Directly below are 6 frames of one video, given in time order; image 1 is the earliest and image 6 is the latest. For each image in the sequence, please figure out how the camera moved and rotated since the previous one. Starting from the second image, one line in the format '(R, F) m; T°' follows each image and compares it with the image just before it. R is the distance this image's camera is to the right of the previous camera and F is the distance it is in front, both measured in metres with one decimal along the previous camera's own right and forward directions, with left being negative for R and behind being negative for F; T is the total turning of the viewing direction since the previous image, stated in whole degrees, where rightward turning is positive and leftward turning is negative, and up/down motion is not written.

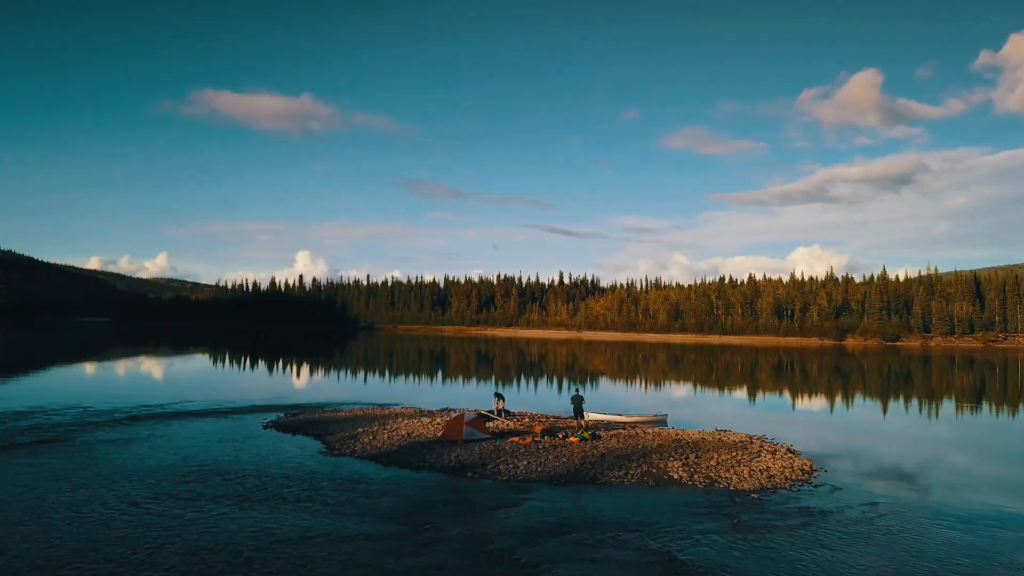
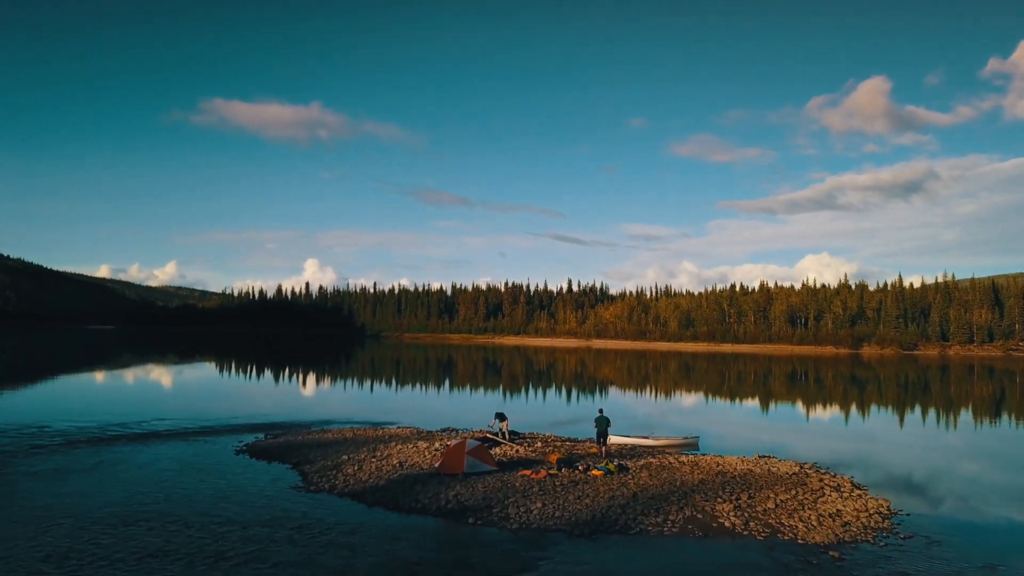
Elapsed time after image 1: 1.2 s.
(0.0, +1.1) m; -1°
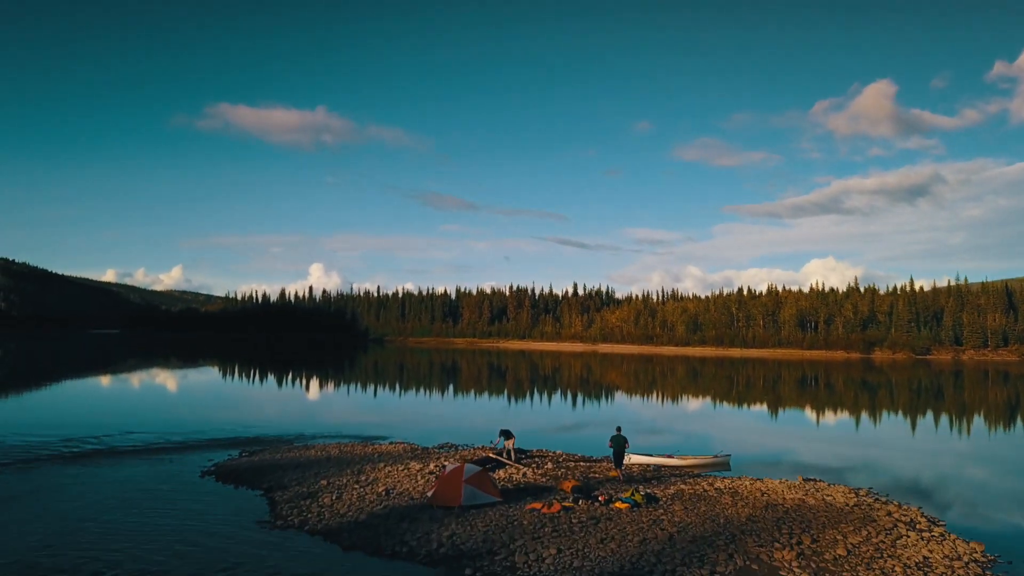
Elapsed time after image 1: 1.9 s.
(0.0, +0.9) m; 0°
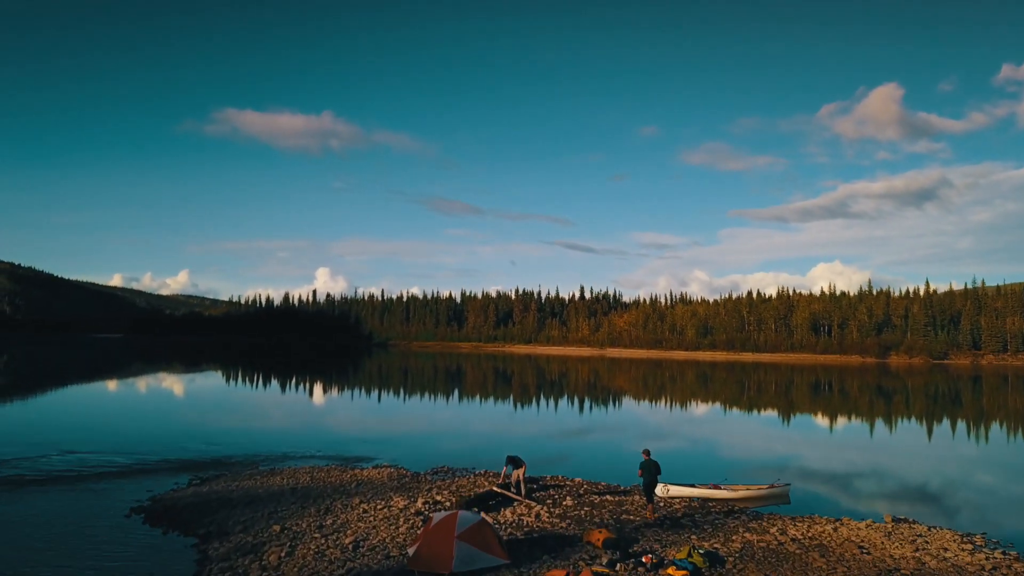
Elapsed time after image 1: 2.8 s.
(0.0, +1.3) m; -1°
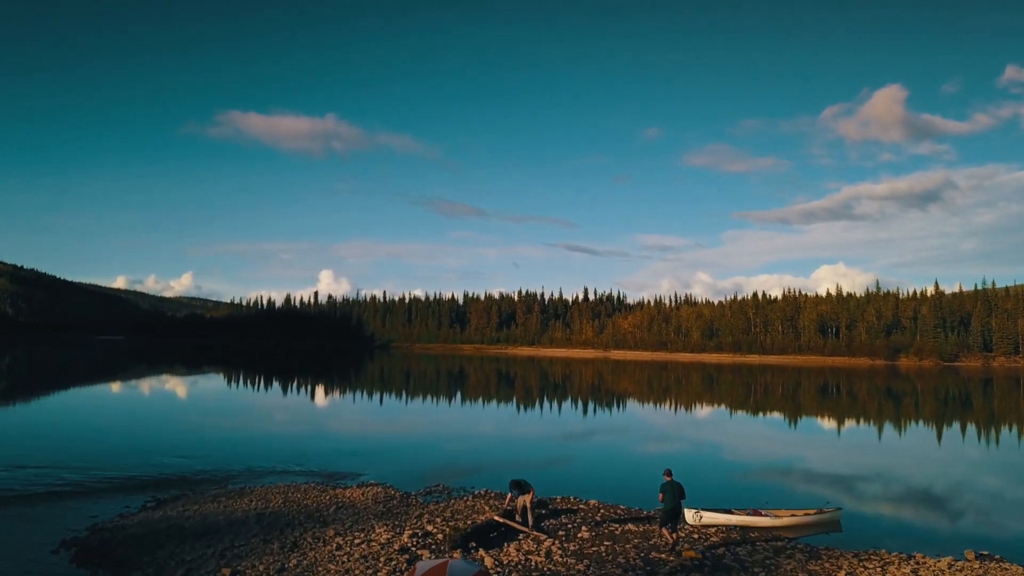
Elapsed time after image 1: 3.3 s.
(0.0, +0.8) m; 0°
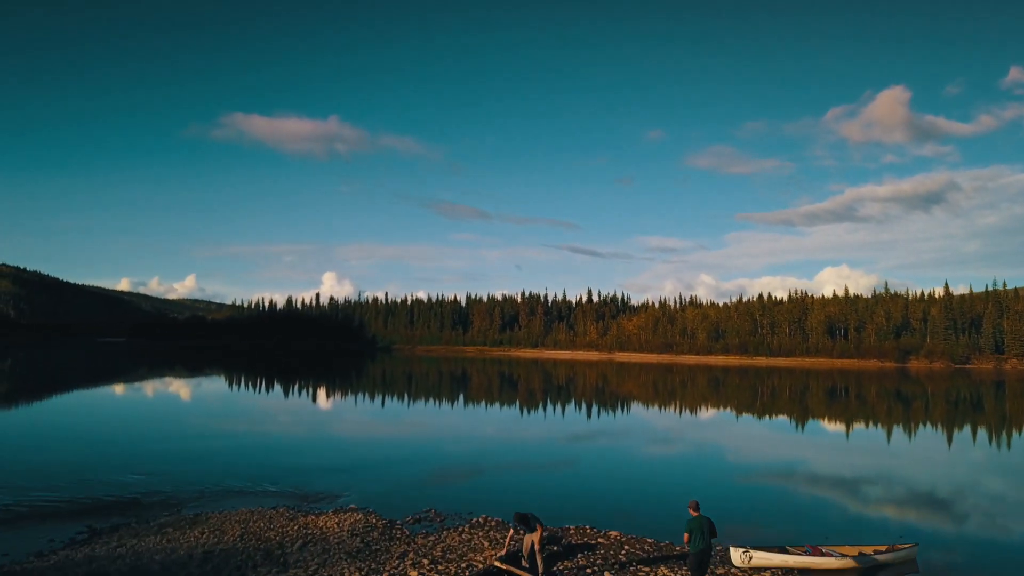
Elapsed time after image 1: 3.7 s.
(0.0, +0.9) m; 0°
